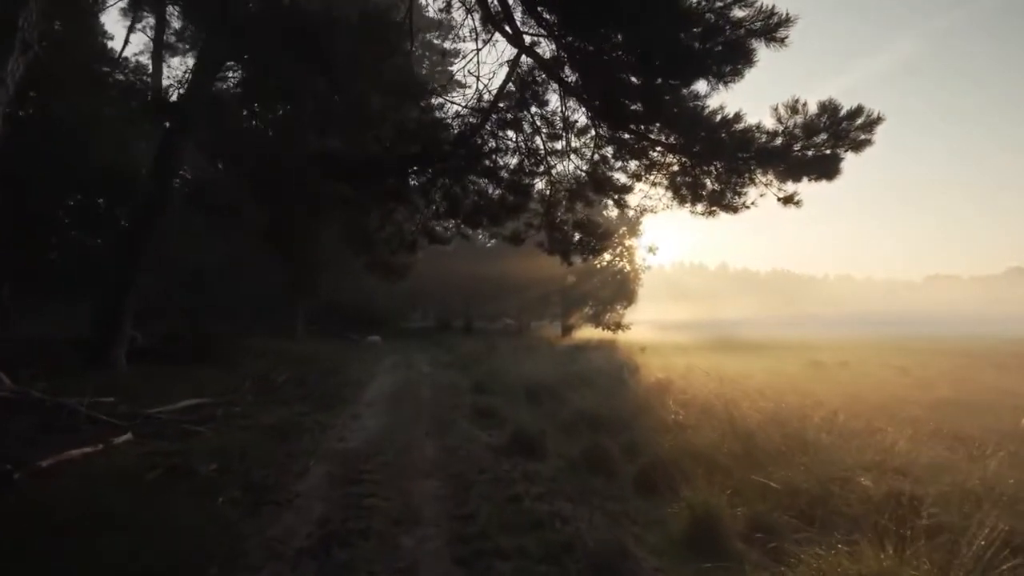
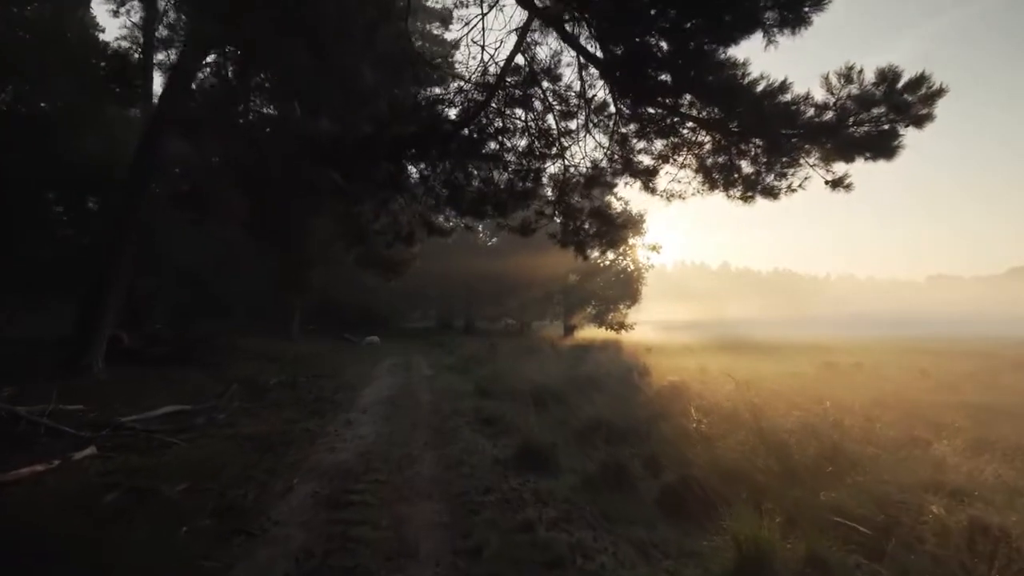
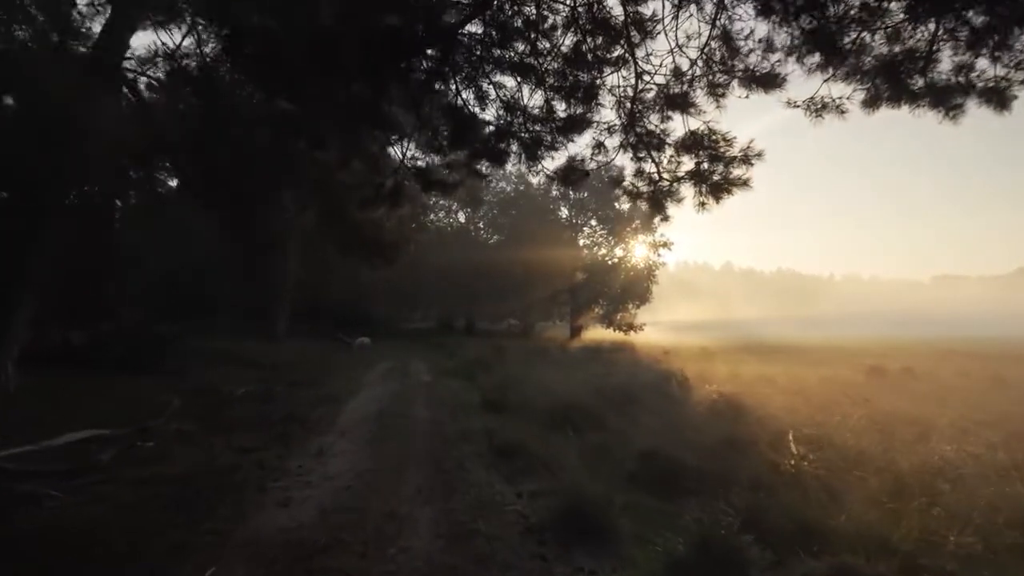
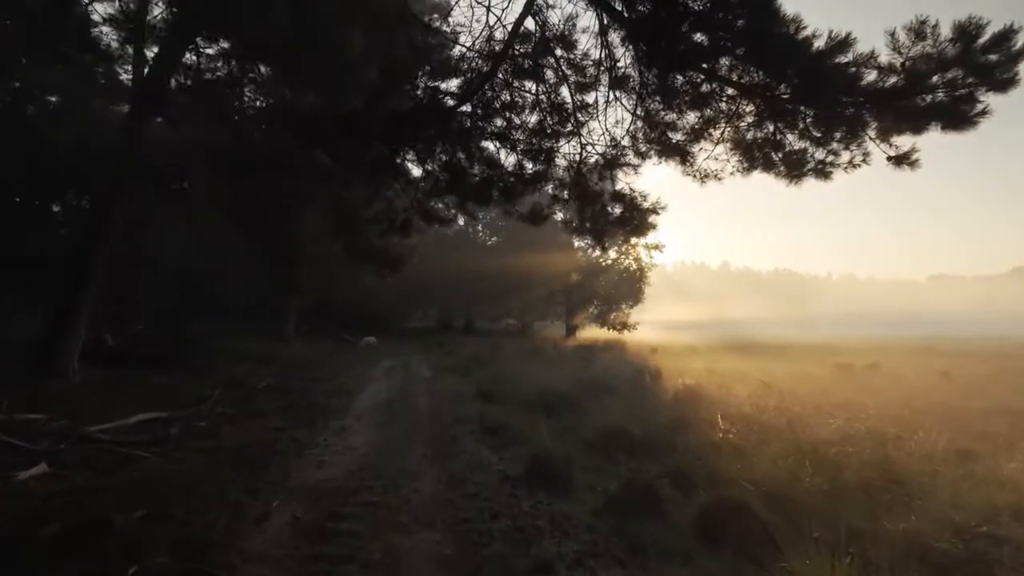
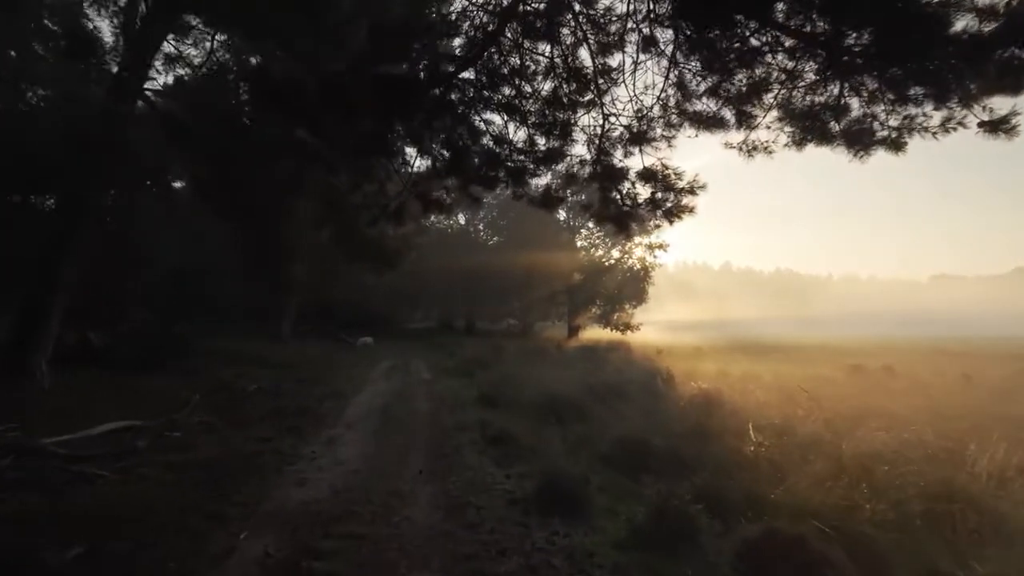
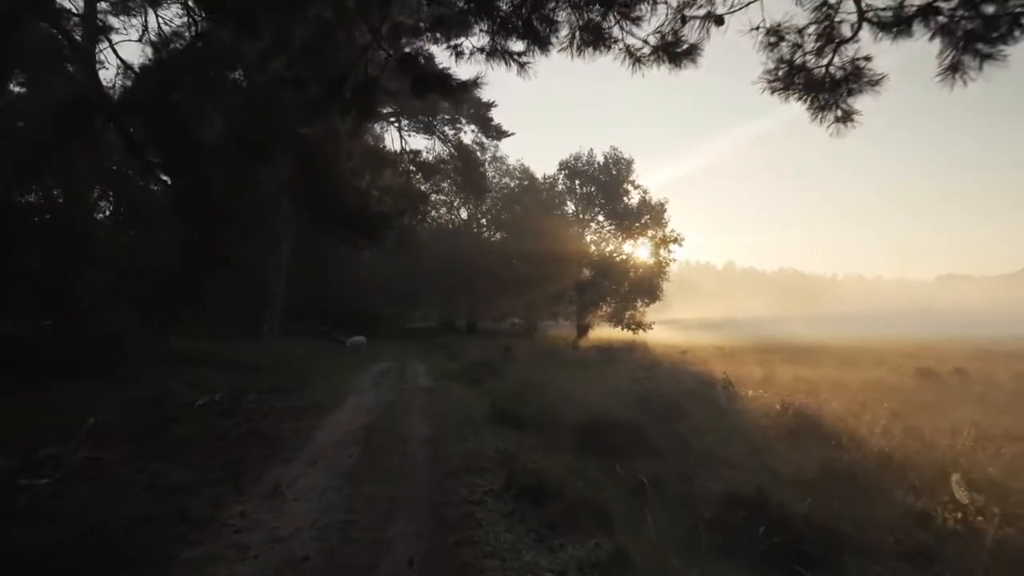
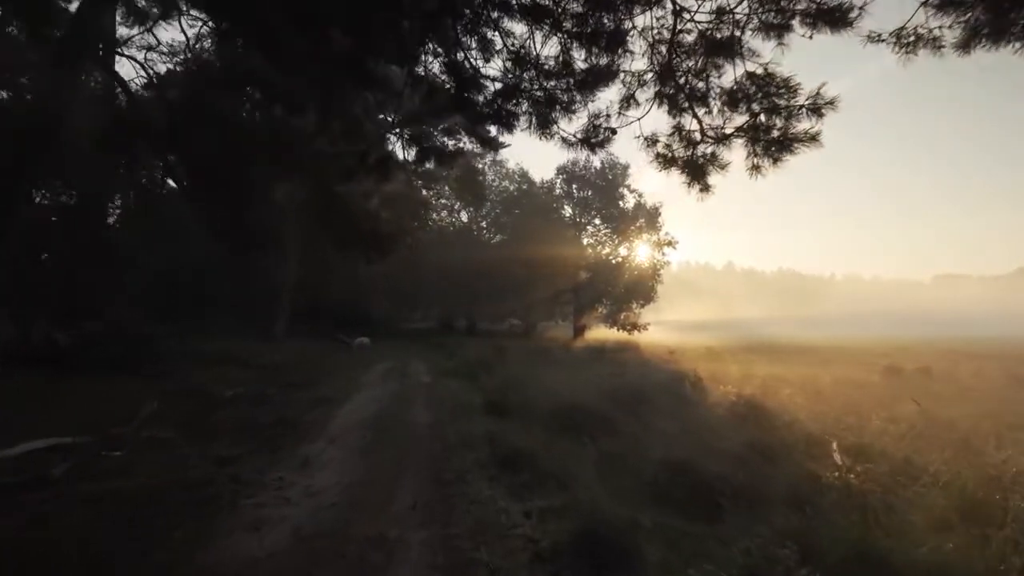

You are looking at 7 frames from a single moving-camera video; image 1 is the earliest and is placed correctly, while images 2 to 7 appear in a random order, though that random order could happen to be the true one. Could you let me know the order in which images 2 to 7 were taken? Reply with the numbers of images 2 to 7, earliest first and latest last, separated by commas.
2, 4, 5, 3, 7, 6
